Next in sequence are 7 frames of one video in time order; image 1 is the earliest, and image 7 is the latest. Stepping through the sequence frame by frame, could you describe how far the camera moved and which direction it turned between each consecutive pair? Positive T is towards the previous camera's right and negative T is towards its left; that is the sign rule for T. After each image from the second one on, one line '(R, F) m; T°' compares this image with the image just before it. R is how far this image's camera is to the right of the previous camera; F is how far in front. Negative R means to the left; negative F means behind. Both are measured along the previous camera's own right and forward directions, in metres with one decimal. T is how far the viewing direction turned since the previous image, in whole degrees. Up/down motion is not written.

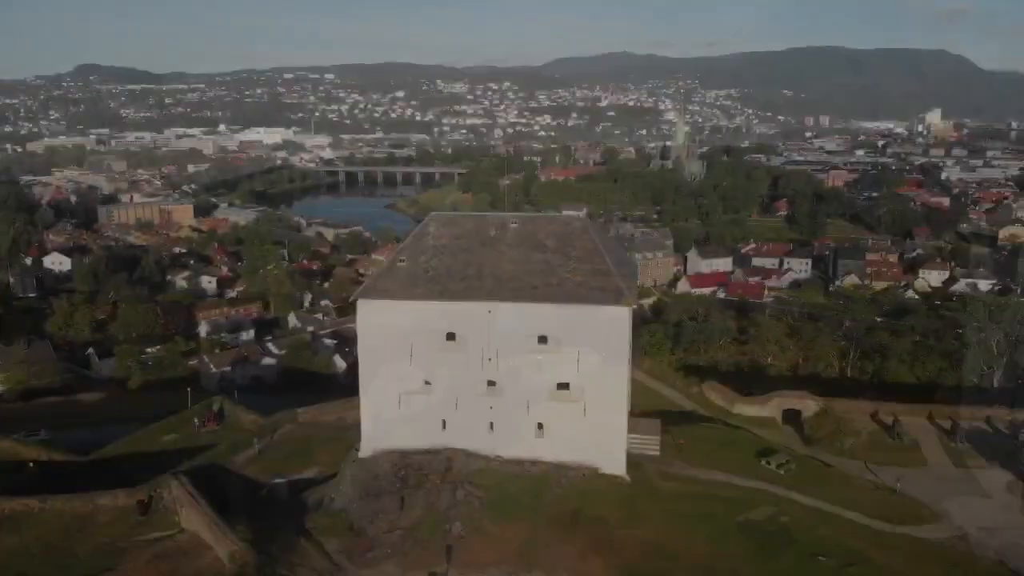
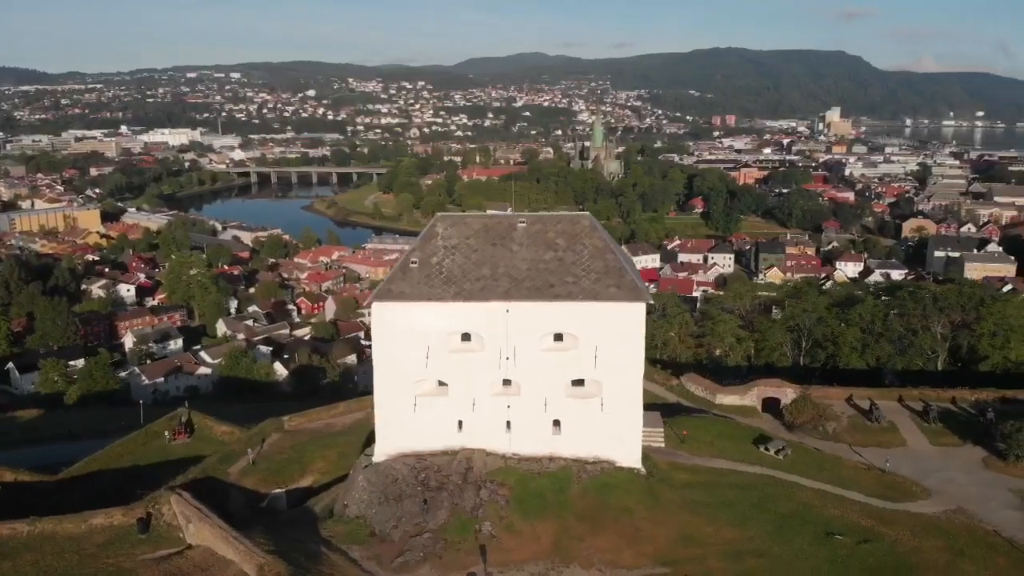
(-1.9, 0.0) m; +6°
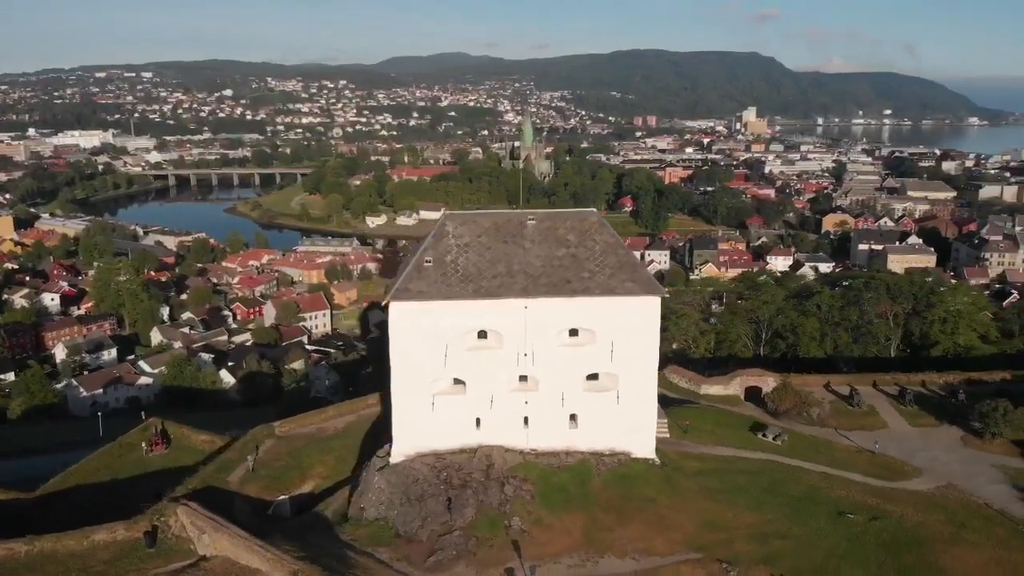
(-1.8, 0.0) m; +5°
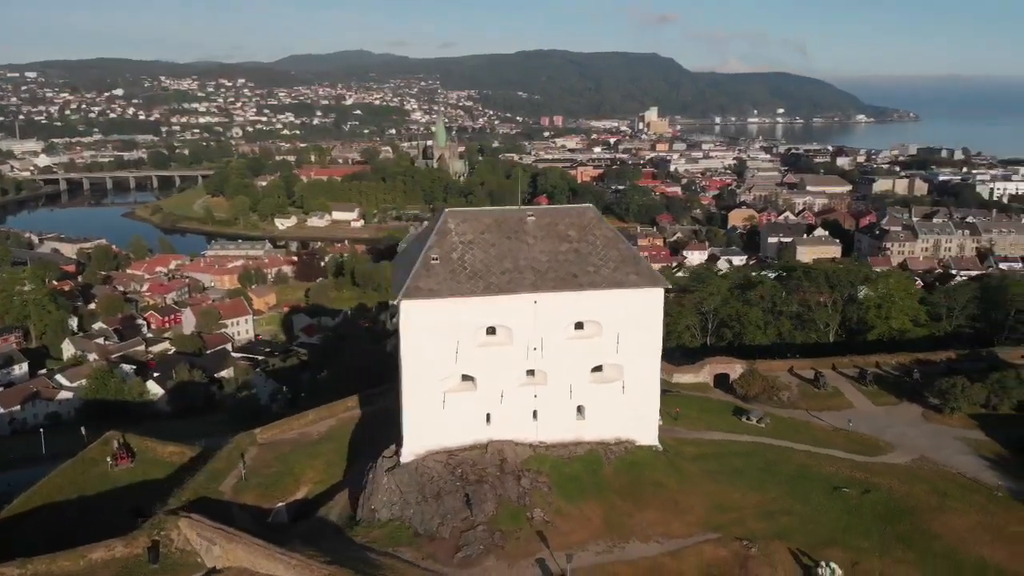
(-1.9, -0.1) m; +7°
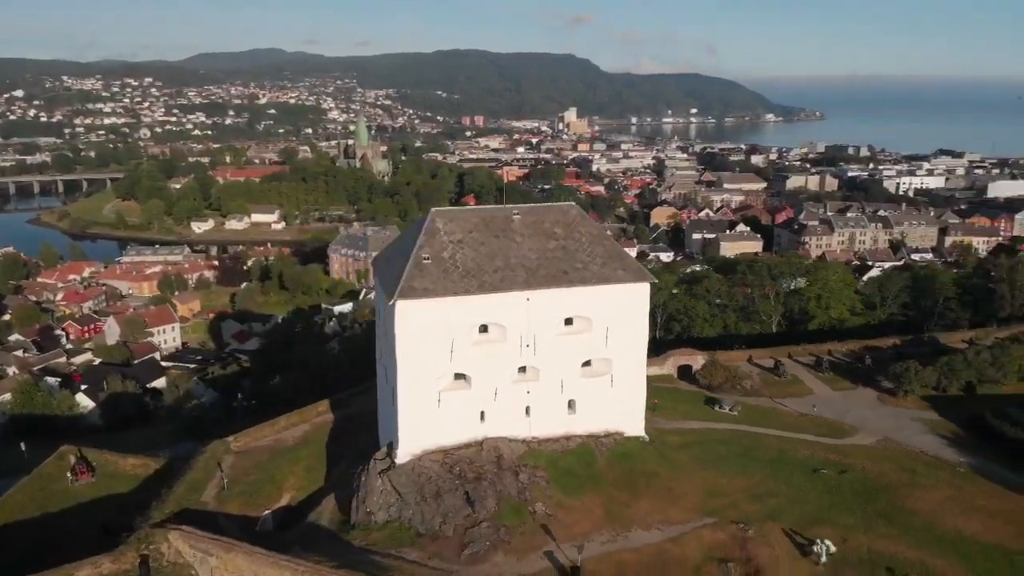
(-1.4, -0.1) m; +6°
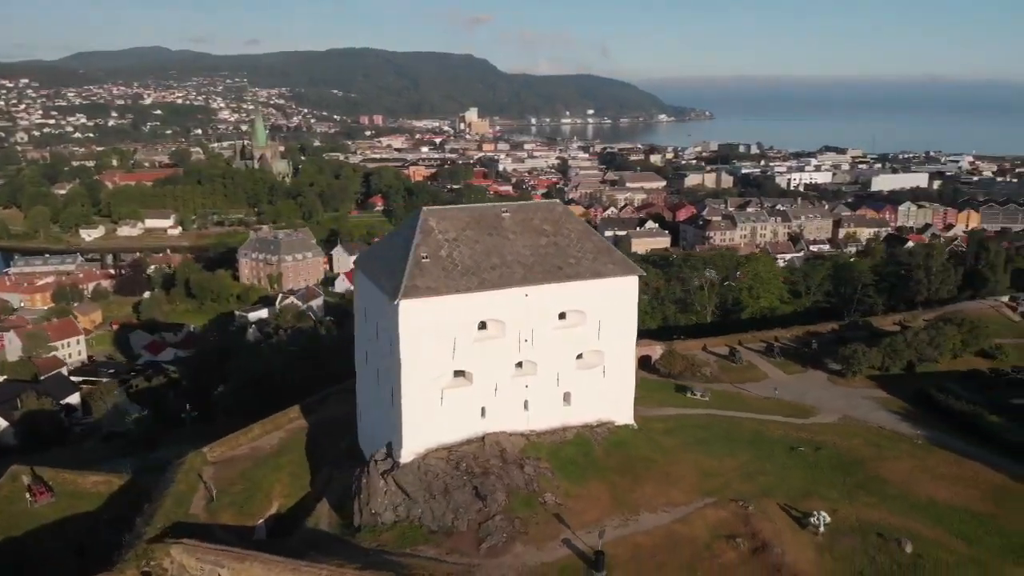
(-1.9, -0.2) m; +7°
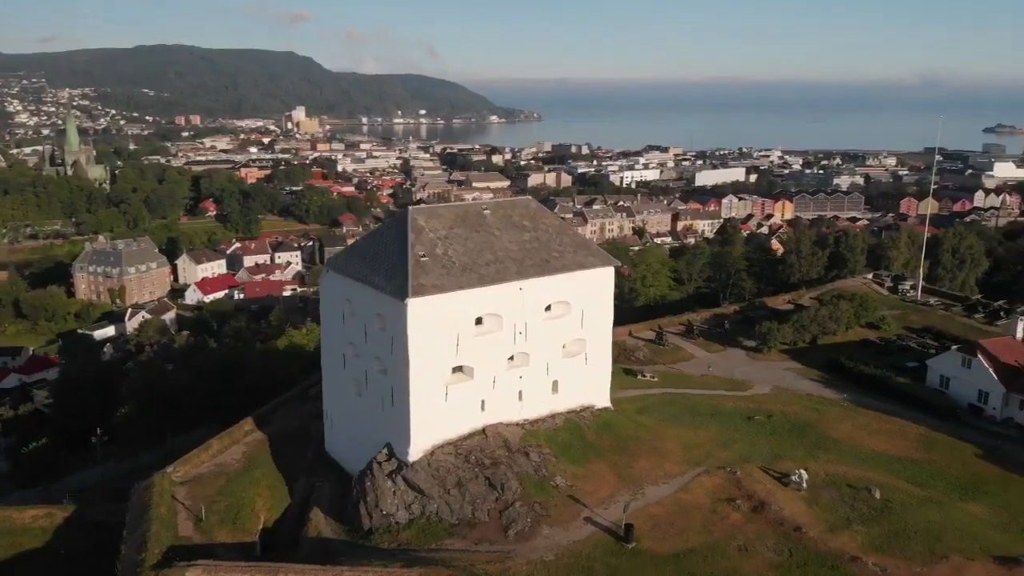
(-3.2, -0.2) m; +12°
